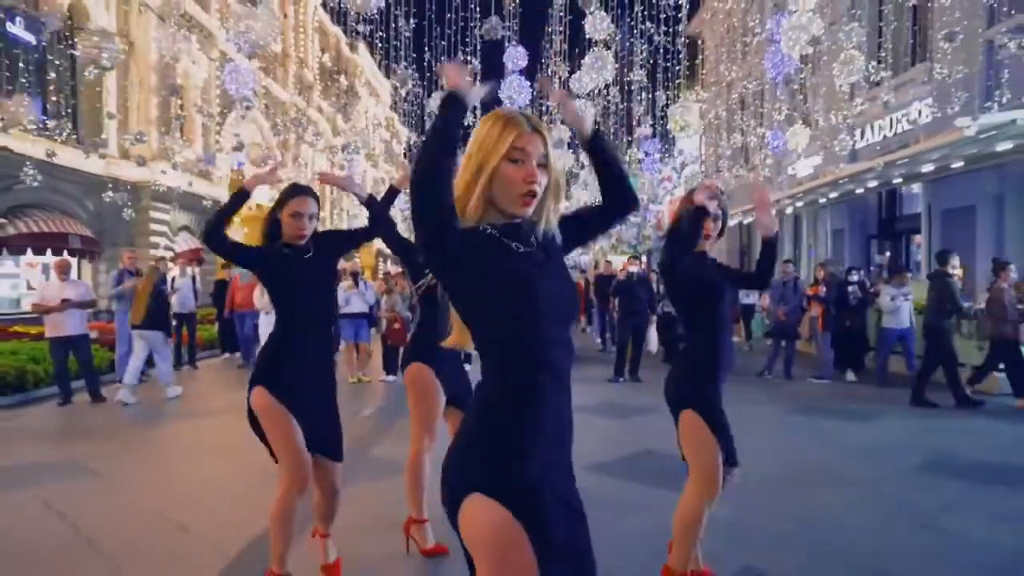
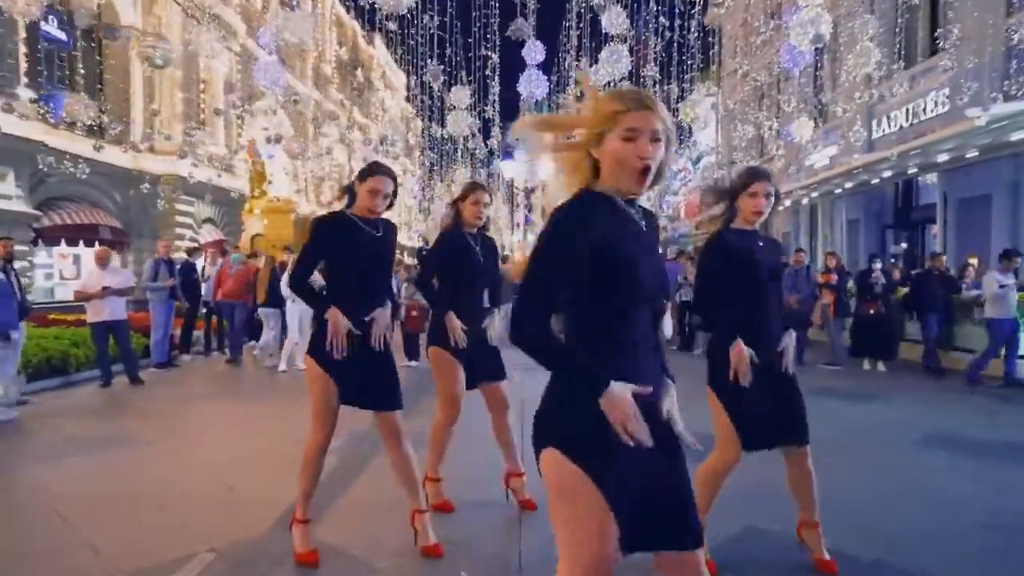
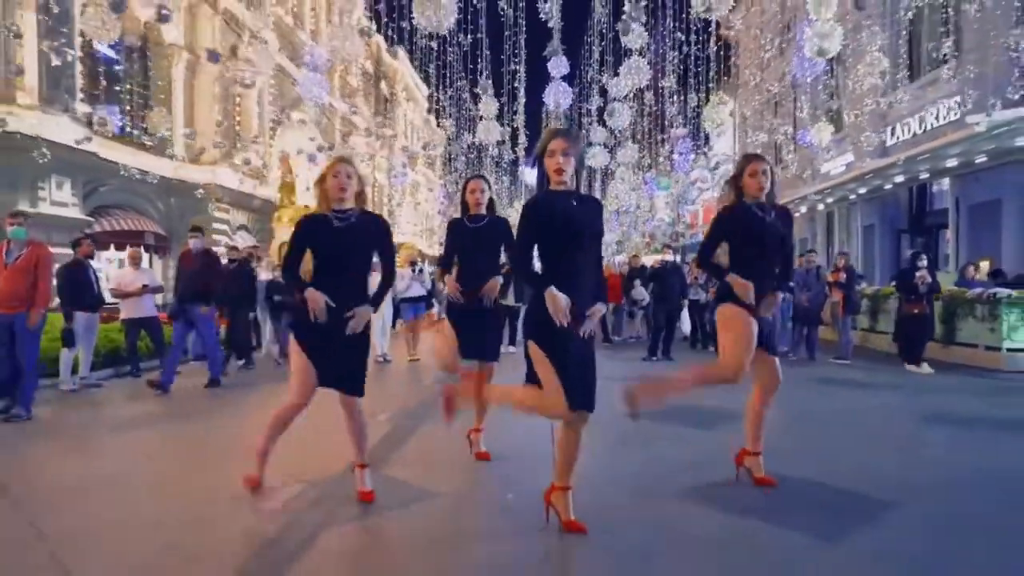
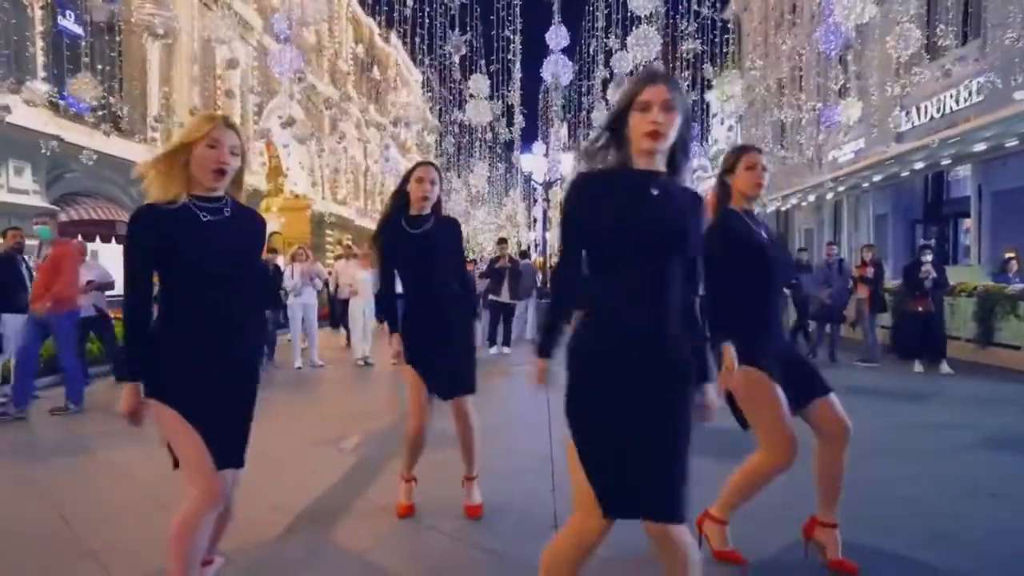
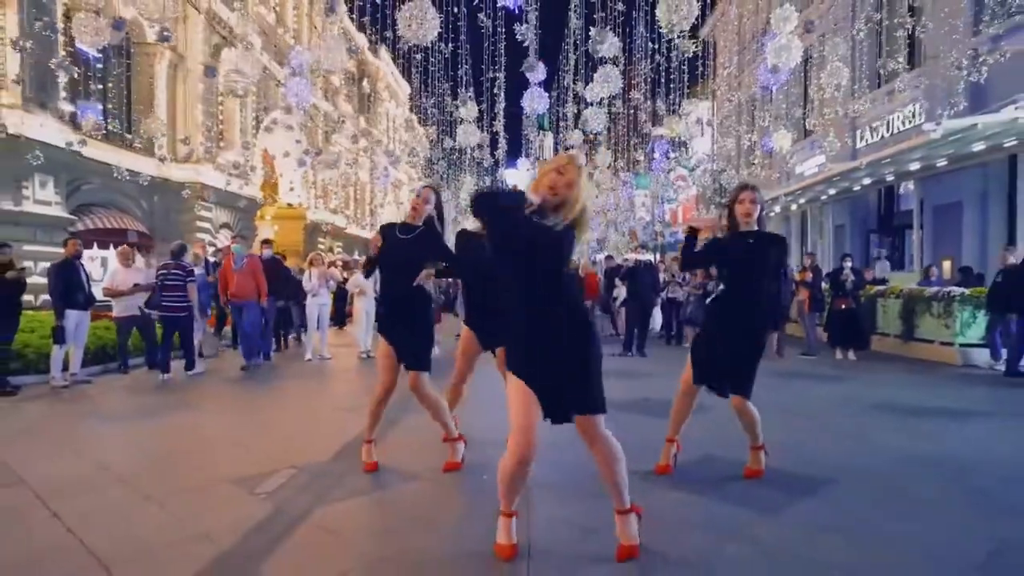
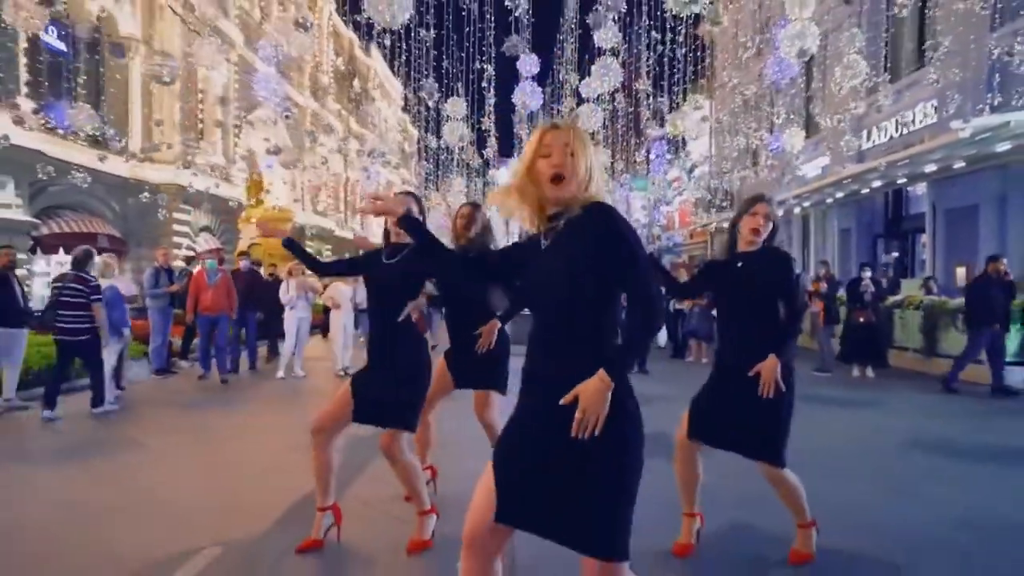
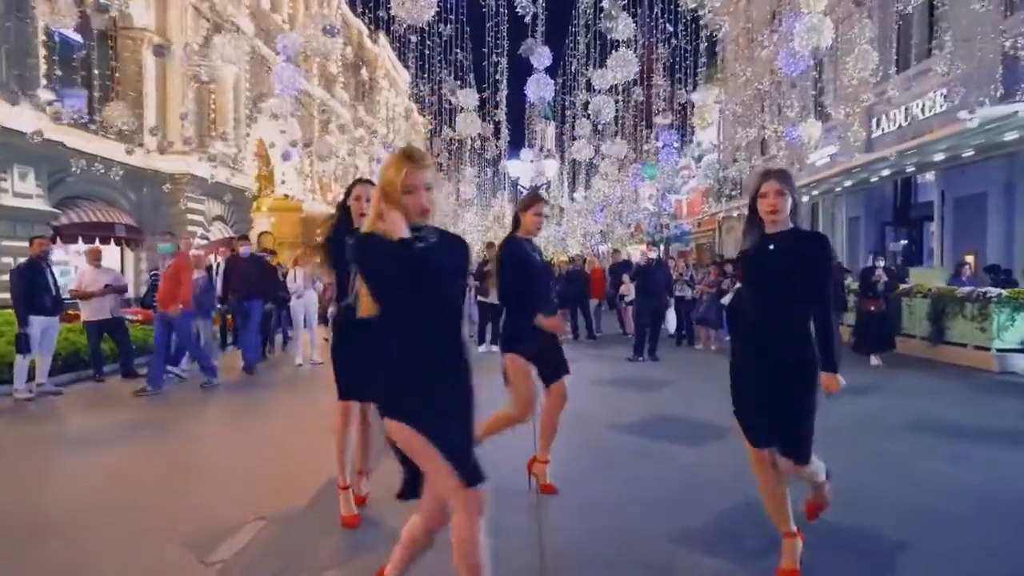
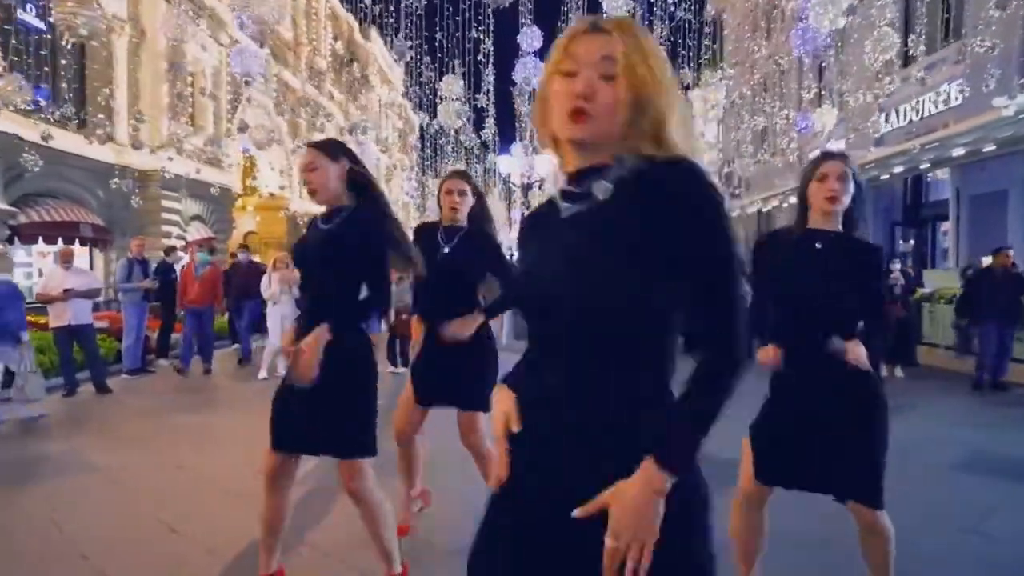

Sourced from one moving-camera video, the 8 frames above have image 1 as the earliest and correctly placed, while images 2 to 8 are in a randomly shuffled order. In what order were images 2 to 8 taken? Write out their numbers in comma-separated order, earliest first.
2, 8, 6, 5, 7, 4, 3
